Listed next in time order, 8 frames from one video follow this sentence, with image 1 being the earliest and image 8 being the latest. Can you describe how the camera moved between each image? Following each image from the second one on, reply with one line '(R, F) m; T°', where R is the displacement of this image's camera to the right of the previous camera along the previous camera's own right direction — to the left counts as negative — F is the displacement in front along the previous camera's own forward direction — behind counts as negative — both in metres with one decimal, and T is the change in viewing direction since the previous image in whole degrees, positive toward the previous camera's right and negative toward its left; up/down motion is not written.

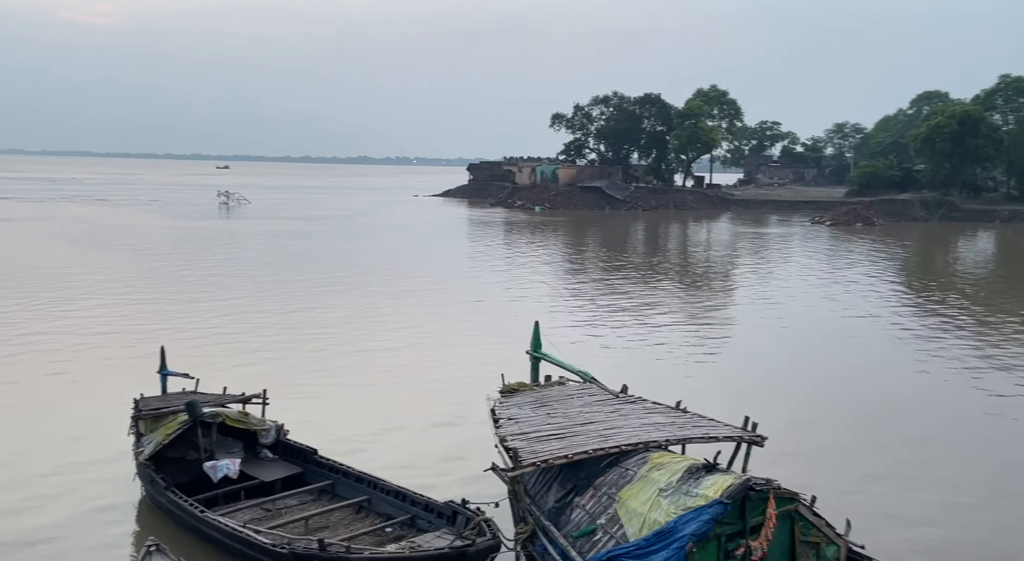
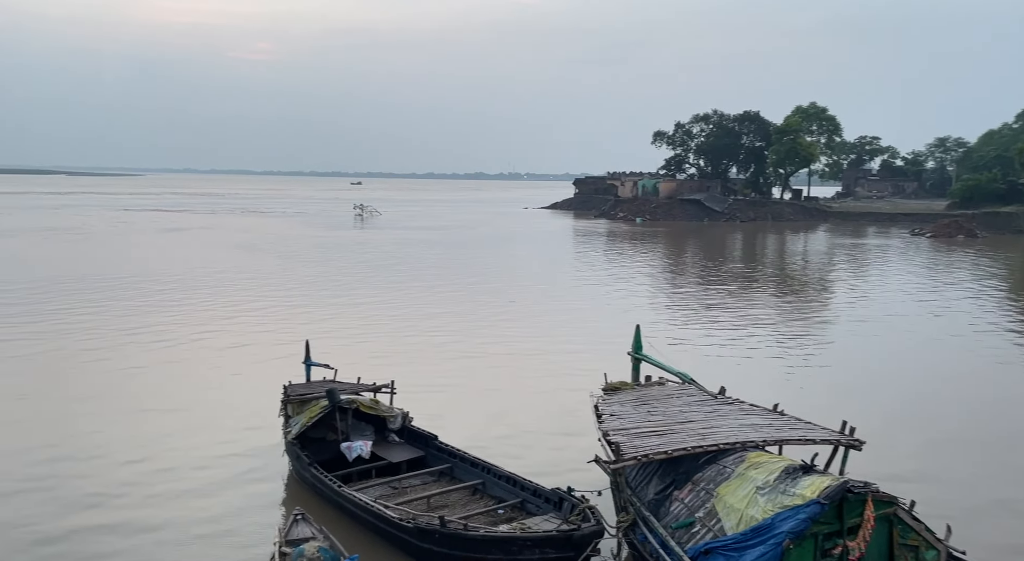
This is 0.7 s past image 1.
(0.0, -0.9) m; -7°
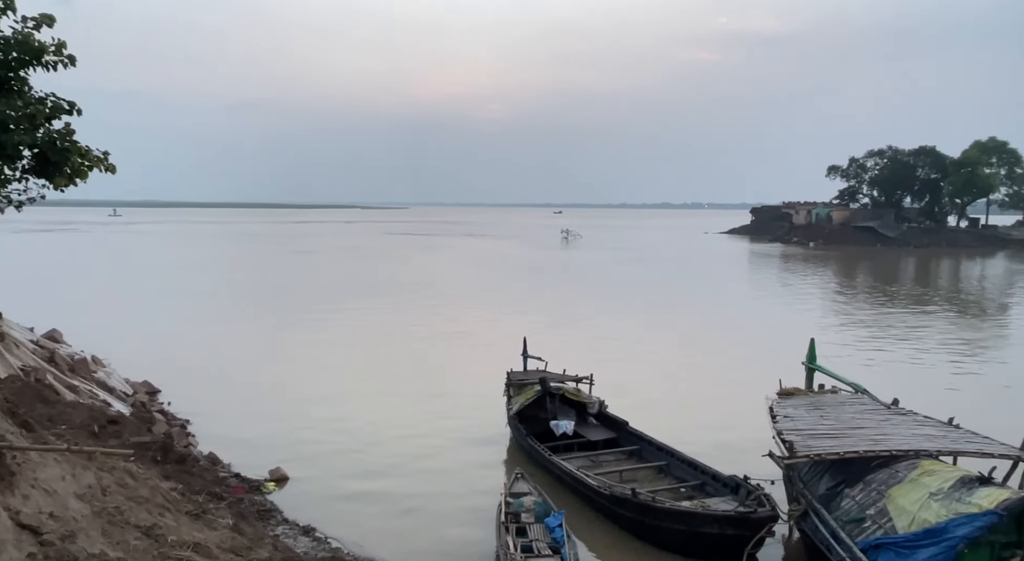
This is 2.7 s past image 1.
(+0.6, -2.3) m; -15°
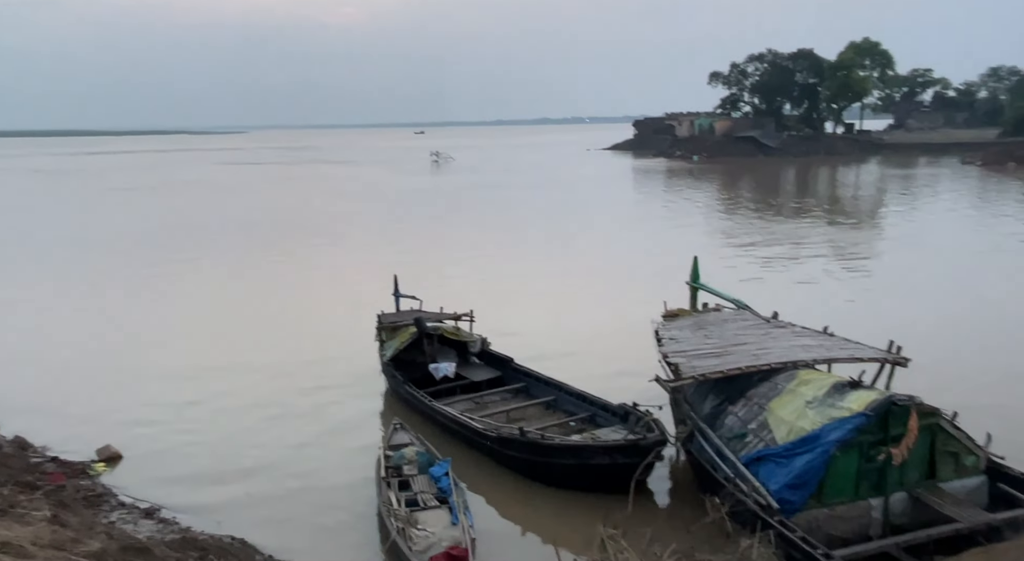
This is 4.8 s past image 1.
(-0.4, +1.3) m; +11°
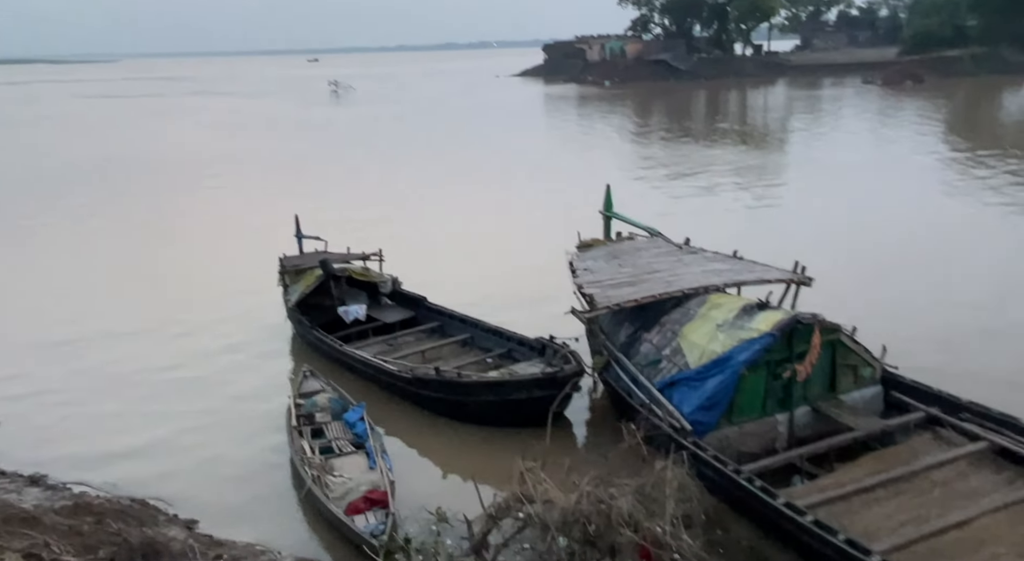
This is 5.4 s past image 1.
(-0.1, +0.4) m; +7°
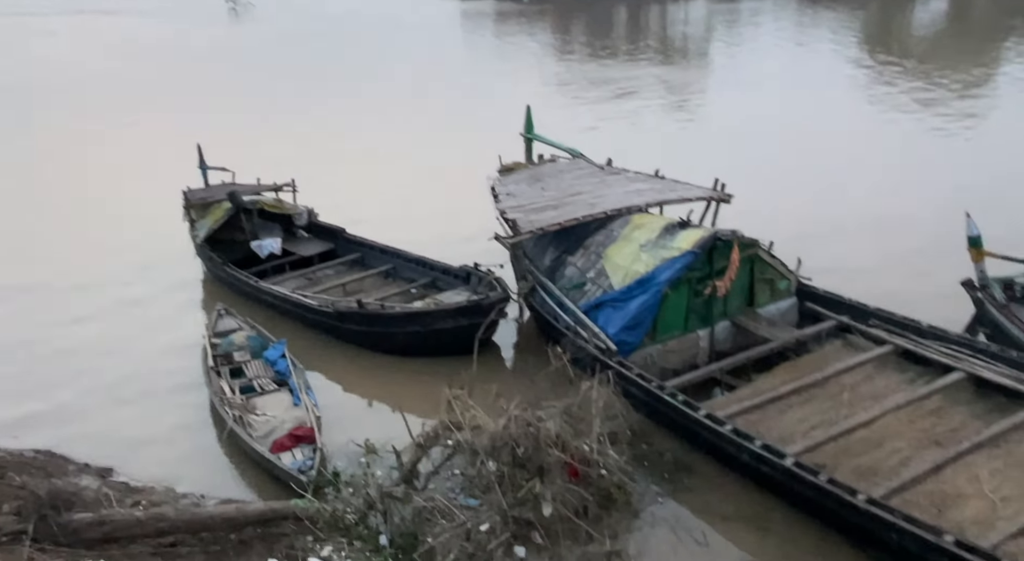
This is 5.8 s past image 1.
(-0.1, +0.3) m; +5°
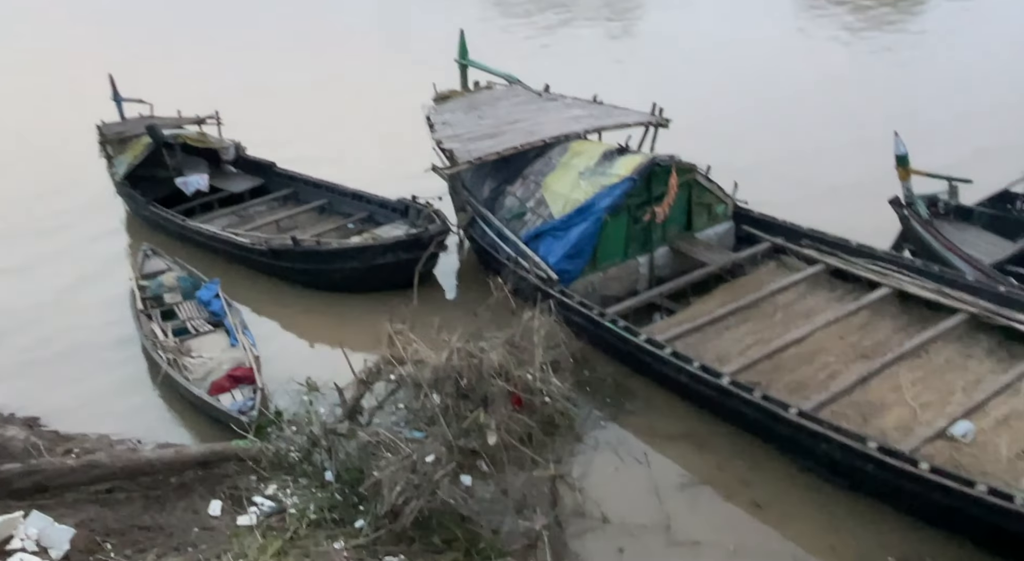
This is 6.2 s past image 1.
(0.0, +0.2) m; +4°
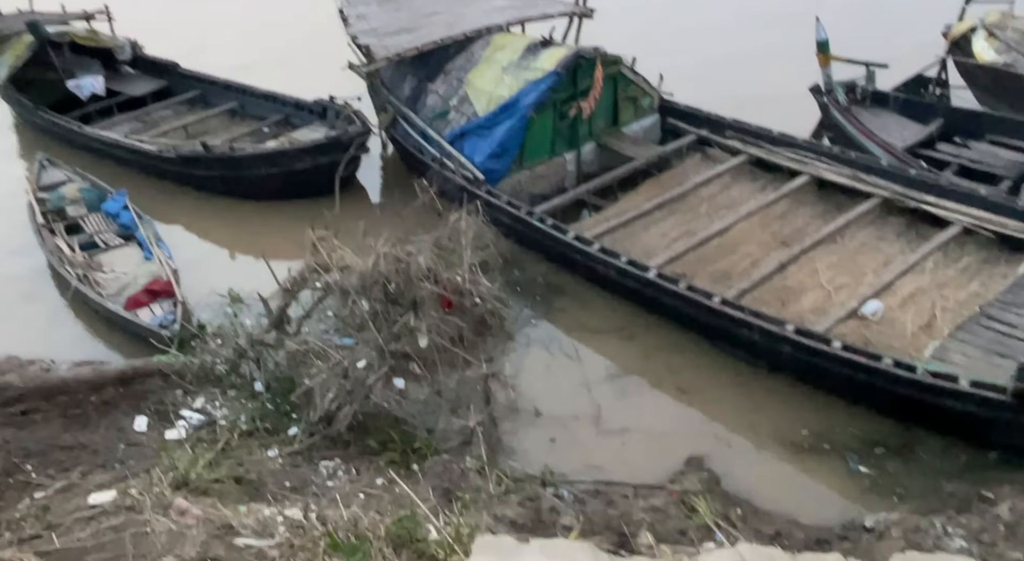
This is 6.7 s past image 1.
(0.0, +0.2) m; +5°
